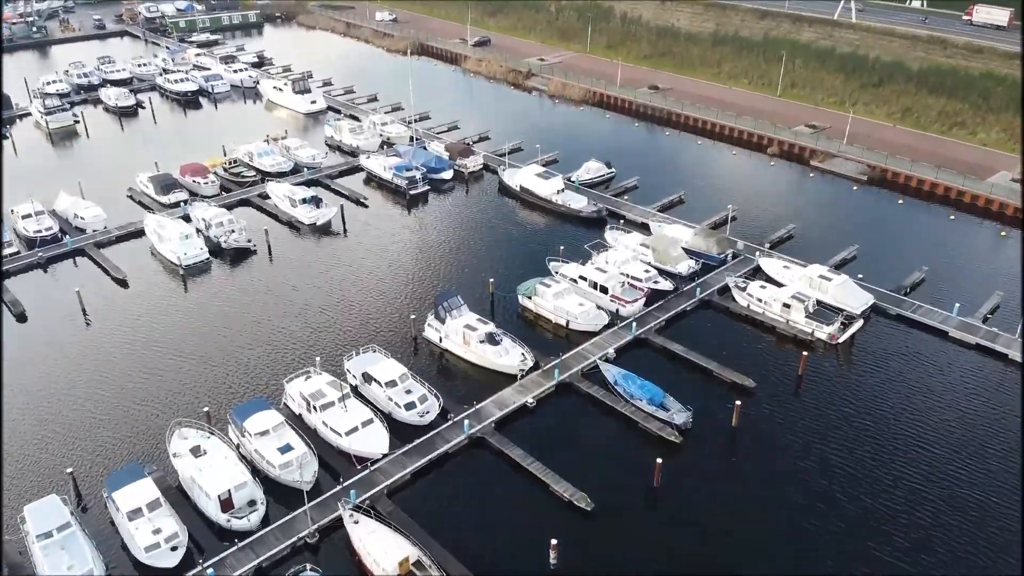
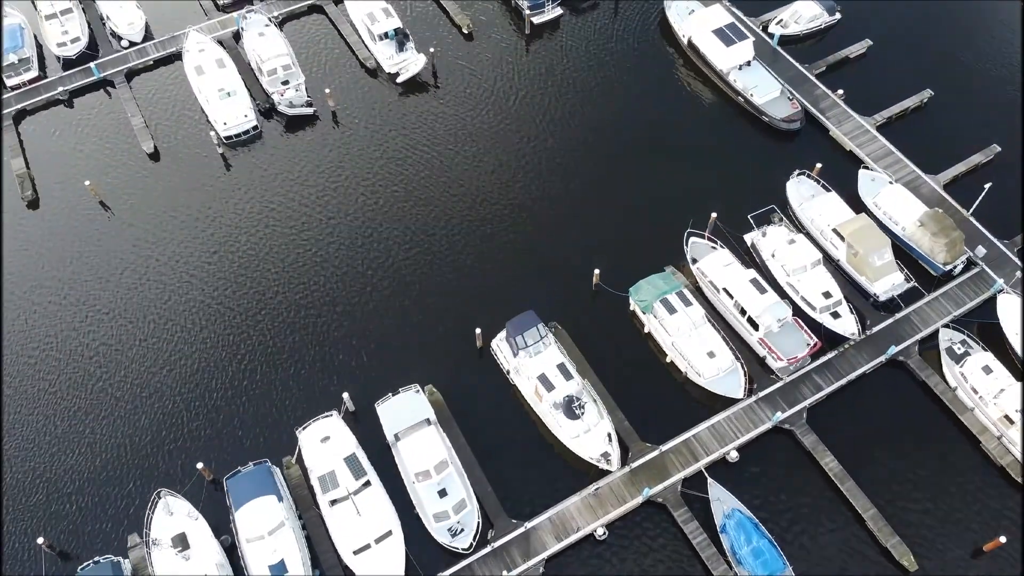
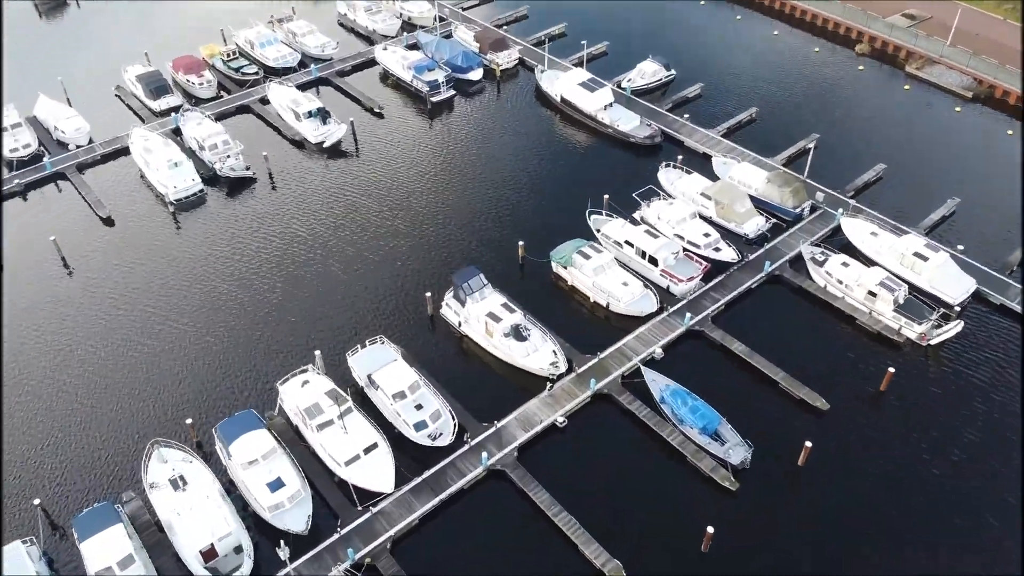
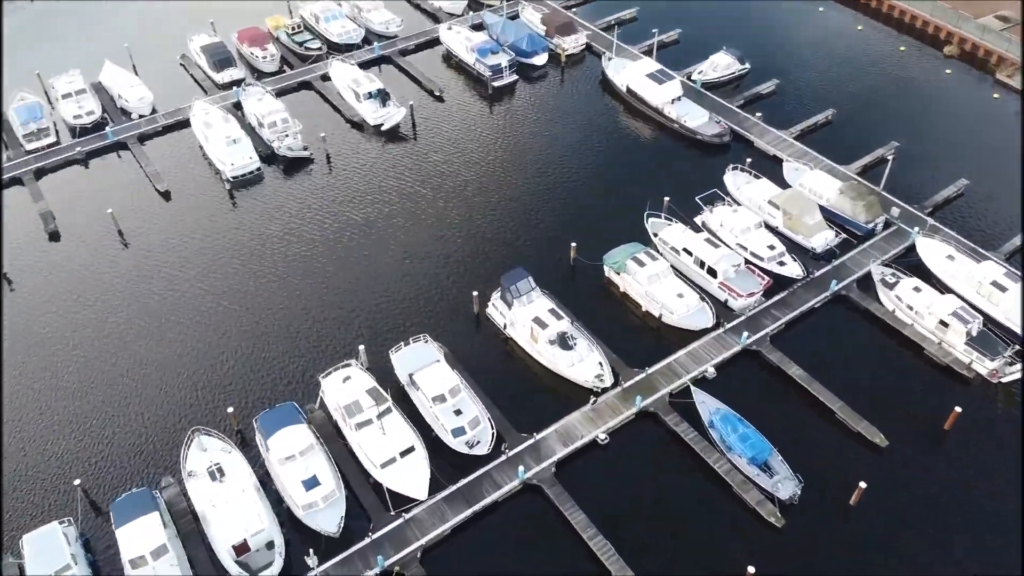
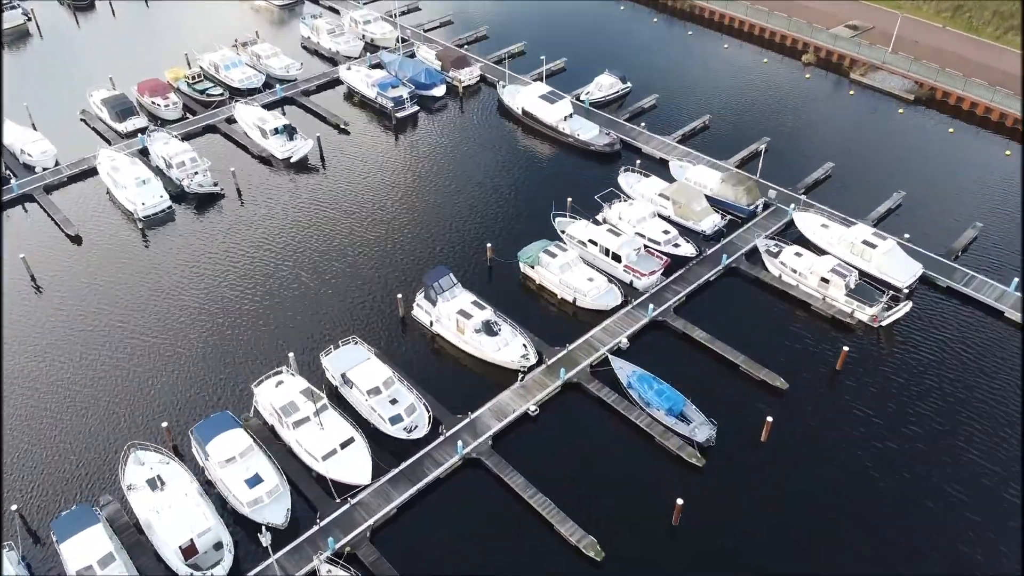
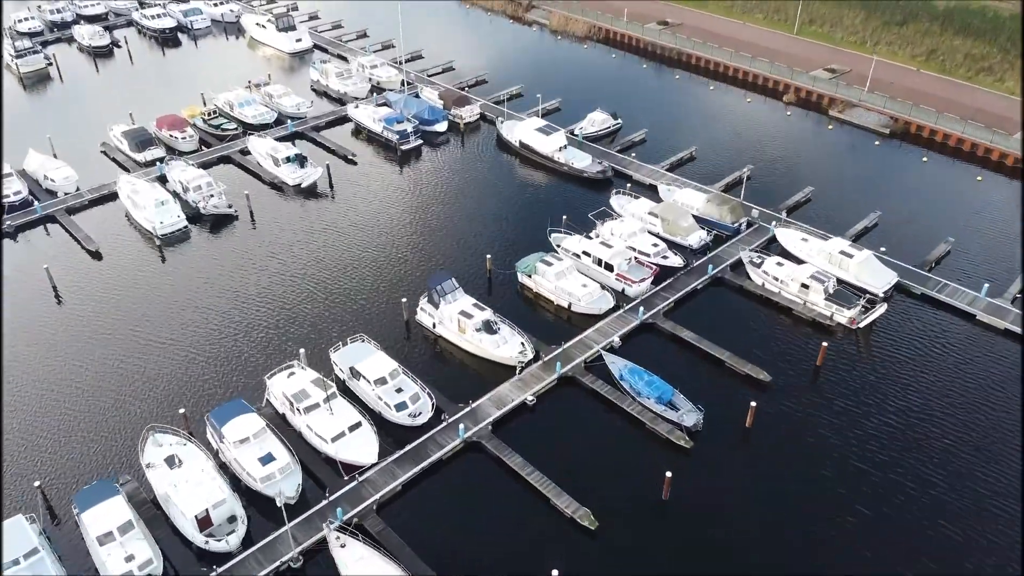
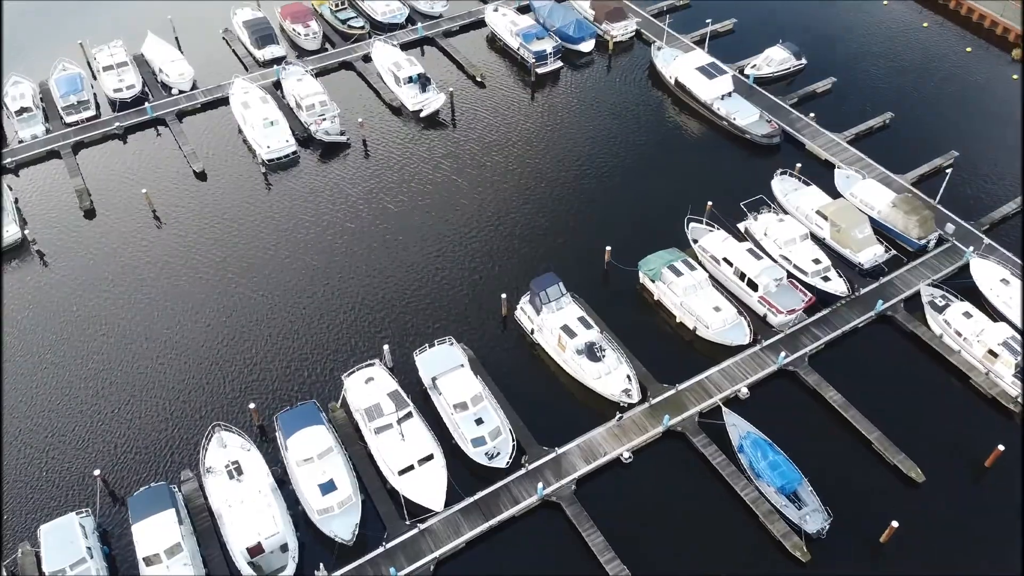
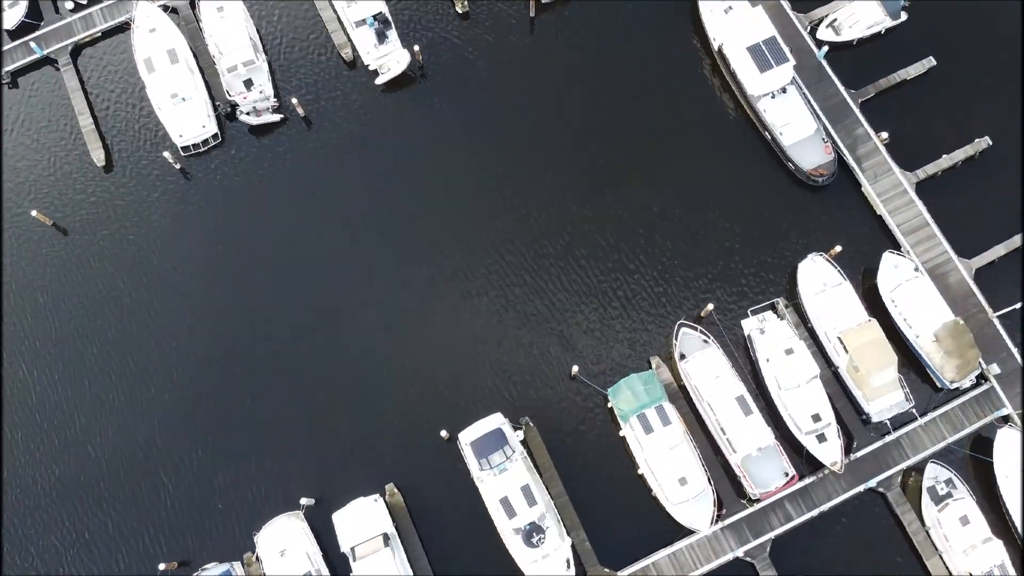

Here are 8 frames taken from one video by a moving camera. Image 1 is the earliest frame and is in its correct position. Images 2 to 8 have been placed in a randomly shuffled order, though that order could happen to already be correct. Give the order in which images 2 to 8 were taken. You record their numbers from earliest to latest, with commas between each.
6, 5, 3, 4, 7, 2, 8
